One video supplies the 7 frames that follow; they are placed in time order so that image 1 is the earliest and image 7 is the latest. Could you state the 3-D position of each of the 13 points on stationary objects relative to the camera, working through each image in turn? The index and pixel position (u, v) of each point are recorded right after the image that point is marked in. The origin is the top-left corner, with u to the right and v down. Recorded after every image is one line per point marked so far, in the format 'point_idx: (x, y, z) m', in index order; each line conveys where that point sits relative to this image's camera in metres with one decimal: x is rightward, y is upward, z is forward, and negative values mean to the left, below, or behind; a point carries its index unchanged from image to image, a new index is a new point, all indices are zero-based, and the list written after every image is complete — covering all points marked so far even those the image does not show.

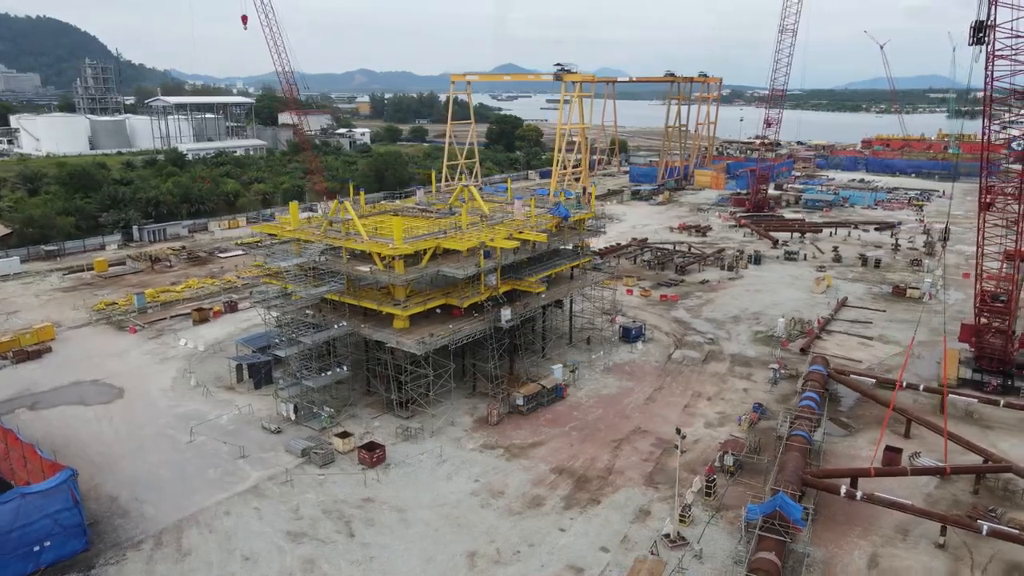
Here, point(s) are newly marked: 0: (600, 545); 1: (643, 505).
0: (+2.2, -6.4, +18.2) m
1: (+3.7, -6.0, +20.0) m
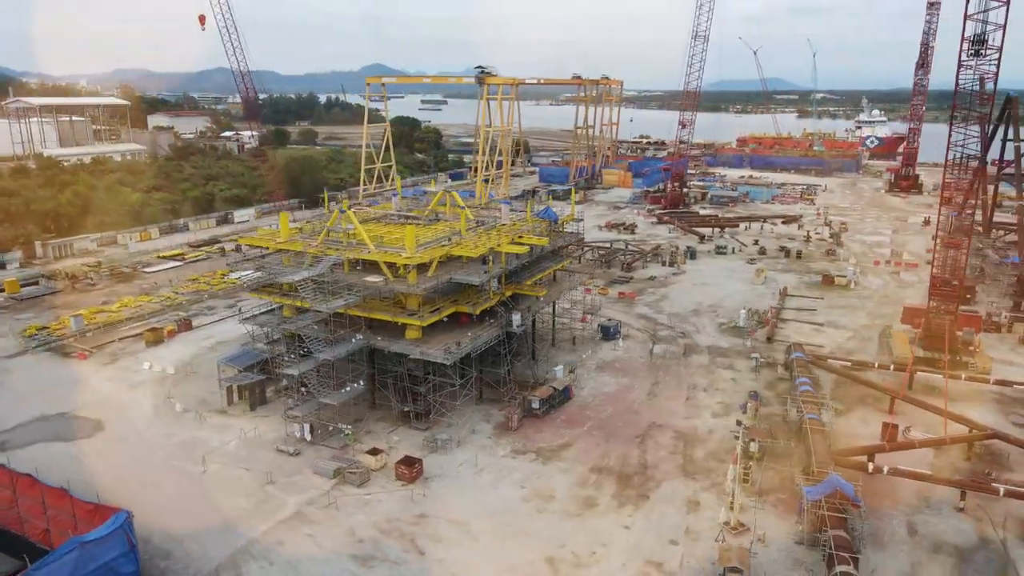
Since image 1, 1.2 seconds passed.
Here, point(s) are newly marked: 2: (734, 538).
0: (+4.0, -6.4, +18.7) m
1: (+5.2, -5.9, +20.7) m
2: (+5.8, -6.4, +18.6) m
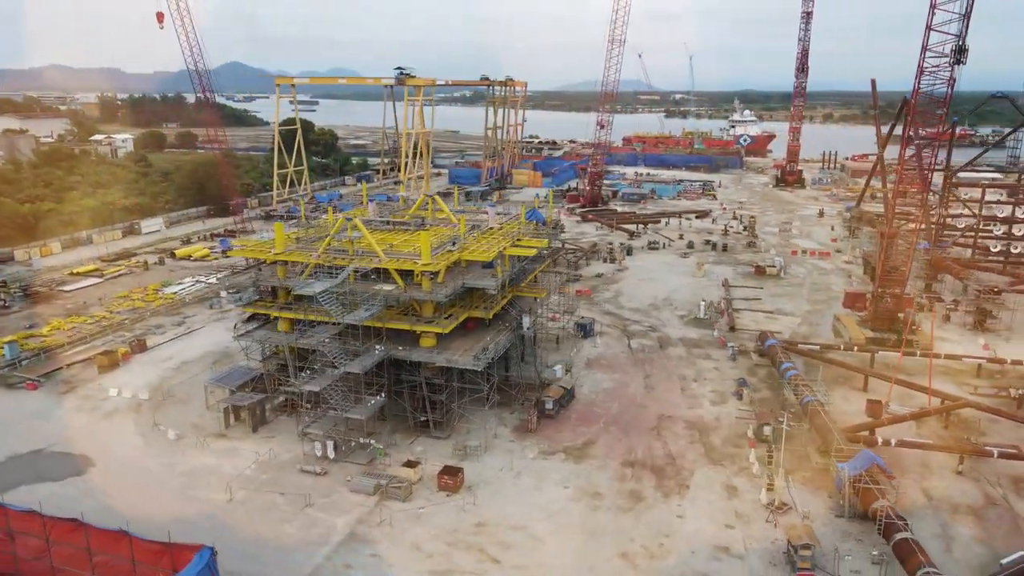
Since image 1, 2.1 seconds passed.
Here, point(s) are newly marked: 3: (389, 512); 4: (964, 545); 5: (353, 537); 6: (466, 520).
0: (+5.7, -6.3, +19.6) m
1: (+6.4, -5.8, +21.8) m
2: (+7.4, -6.2, +19.8) m
3: (-3.2, -6.1, +19.9) m
4: (+11.6, -6.6, +18.6) m
5: (-4.0, -6.4, +18.8) m
6: (-1.2, -6.2, +19.5) m
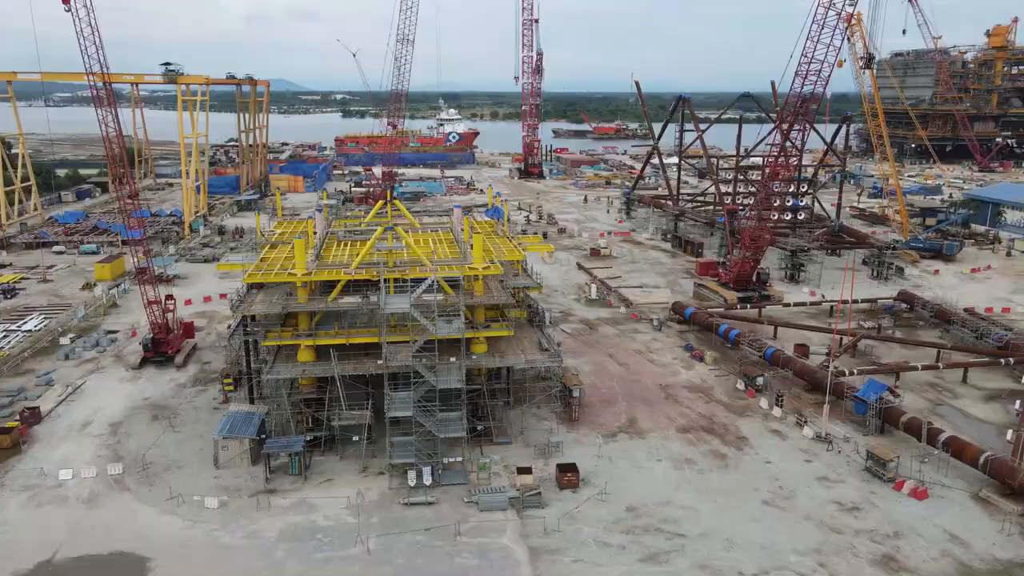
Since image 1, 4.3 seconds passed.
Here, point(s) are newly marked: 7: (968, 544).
0: (+9.0, -5.4, +22.9) m
1: (+8.8, -4.8, +25.1) m
2: (+10.5, -5.1, +23.8) m
3: (+0.8, -6.2, +19.4) m
4: (+14.8, -5.0, +24.5) m
5: (+0.6, -6.6, +18.1) m
6: (+2.9, -6.1, +20.0) m
7: (+11.7, -6.6, +18.6) m
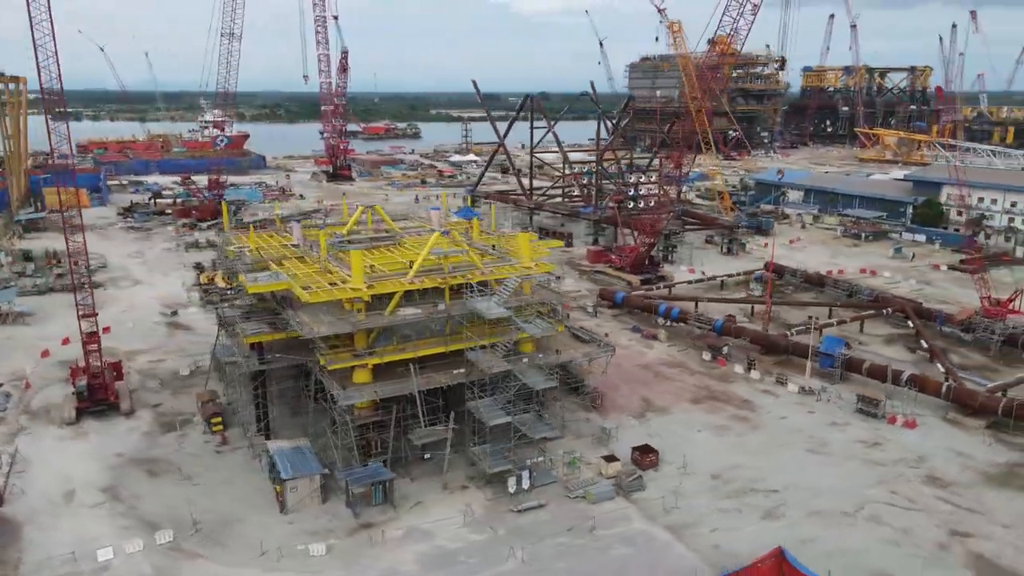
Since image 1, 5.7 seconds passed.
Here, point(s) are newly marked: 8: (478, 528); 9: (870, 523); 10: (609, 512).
0: (+10.5, -4.4, +26.2) m
1: (+9.5, -3.9, +28.2) m
2: (+11.6, -4.0, +27.4) m
3: (+3.9, -5.9, +20.3) m
4: (+15.4, -3.5, +29.5) m
5: (+4.2, -6.3, +19.0) m
6: (+5.7, -5.6, +21.4) m
7: (+14.5, -5.3, +23.0) m
8: (-0.8, -6.2, +18.9) m
9: (+9.6, -6.3, +19.4) m
10: (+2.6, -6.0, +19.7) m
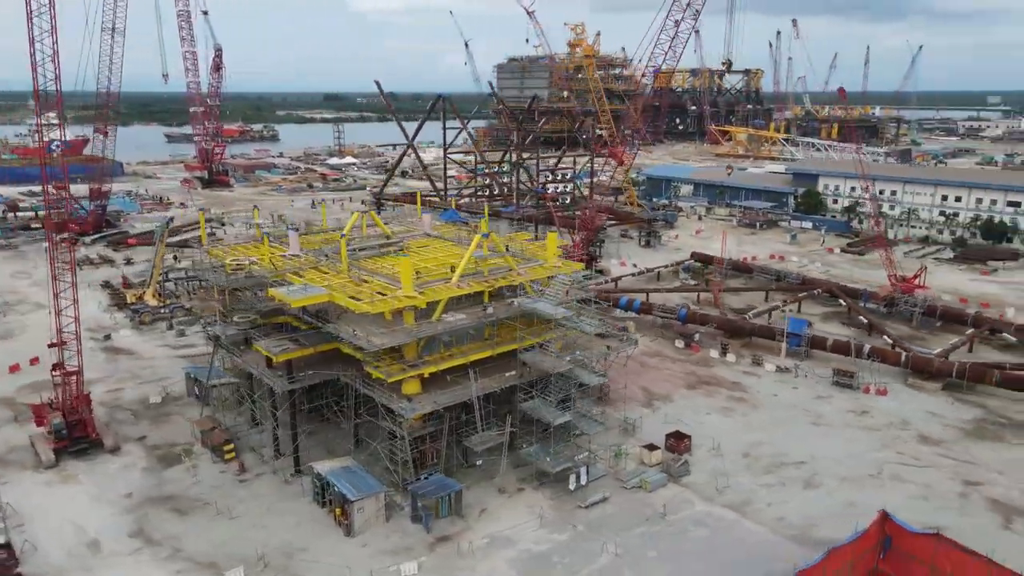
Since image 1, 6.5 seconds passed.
0: (+10.8, -3.9, +28.3) m
1: (+9.3, -3.4, +30.1) m
2: (+11.6, -3.4, +29.8) m
3: (+5.6, -5.7, +21.2) m
4: (+14.9, -2.8, +32.5) m
5: (+6.1, -6.0, +20.0) m
6: (+7.1, -5.3, +22.7) m
7: (+15.4, -4.5, +26.0) m
8: (+1.2, -6.2, +18.9) m
9: (+11.3, -5.7, +21.5) m
10: (+4.4, -5.9, +20.4) m
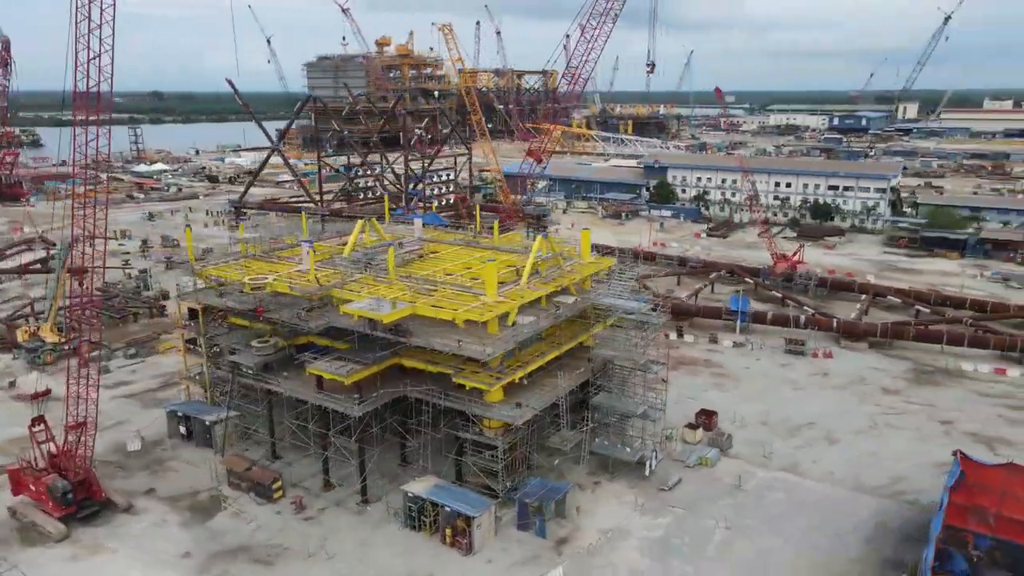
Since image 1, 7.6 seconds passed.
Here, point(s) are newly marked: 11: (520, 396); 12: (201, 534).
0: (+10.4, -3.1, +31.2) m
1: (+8.5, -2.8, +32.6) m
2: (+10.8, -2.6, +32.8) m
3: (+7.5, -5.2, +23.0) m
4: (+13.1, -1.7, +36.4) m
5: (+8.4, -5.5, +22.0) m
6: (+8.5, -4.7, +24.9) m
7: (+15.5, -3.4, +30.2) m
8: (+3.9, -6.0, +19.6) m
9: (+12.9, -4.8, +24.9) m
10: (+6.6, -5.5, +21.9) m
11: (+0.2, -2.9, +20.0) m
12: (-8.0, -6.4, +18.8) m
